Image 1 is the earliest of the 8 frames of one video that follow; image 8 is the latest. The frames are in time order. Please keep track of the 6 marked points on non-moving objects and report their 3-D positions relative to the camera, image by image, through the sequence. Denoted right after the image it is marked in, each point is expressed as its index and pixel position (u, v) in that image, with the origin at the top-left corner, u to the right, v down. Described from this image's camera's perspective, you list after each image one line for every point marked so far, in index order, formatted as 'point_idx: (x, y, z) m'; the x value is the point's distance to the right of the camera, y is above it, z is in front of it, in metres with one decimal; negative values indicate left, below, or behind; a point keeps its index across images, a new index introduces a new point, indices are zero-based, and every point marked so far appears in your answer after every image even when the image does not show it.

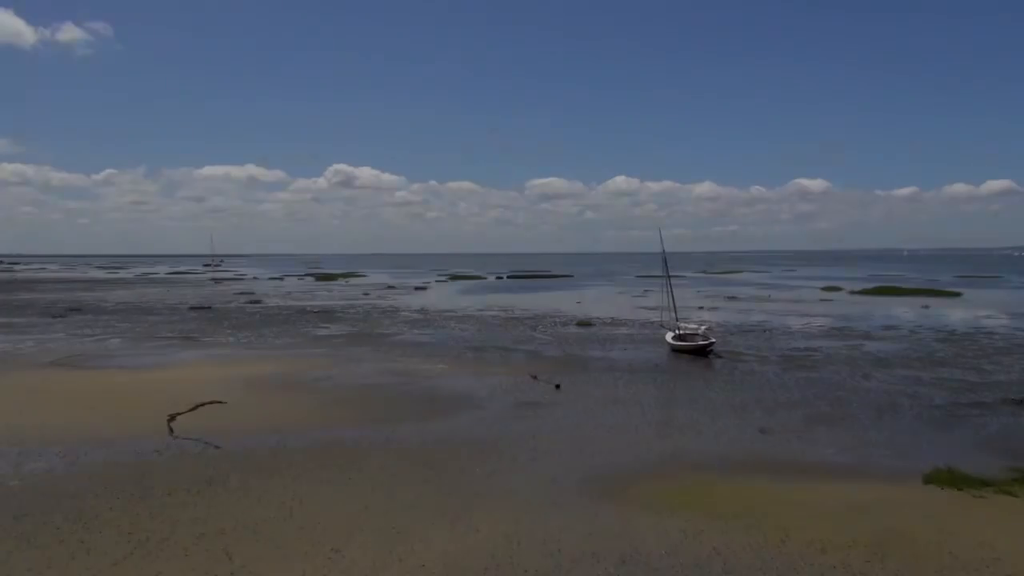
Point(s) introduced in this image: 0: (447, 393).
0: (-1.6, -2.5, +18.7) m
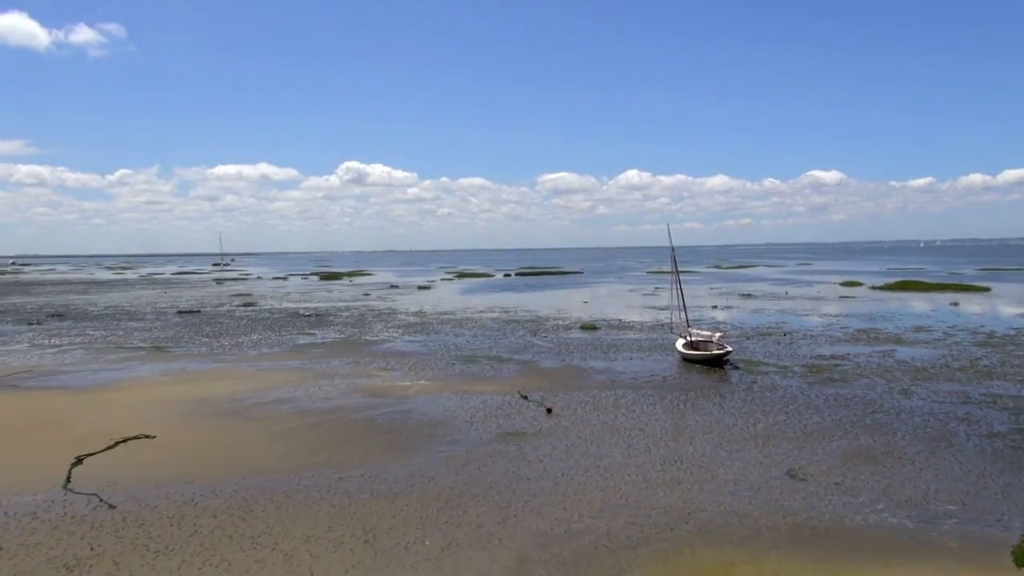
0: (-2.0, -2.7, +16.0) m
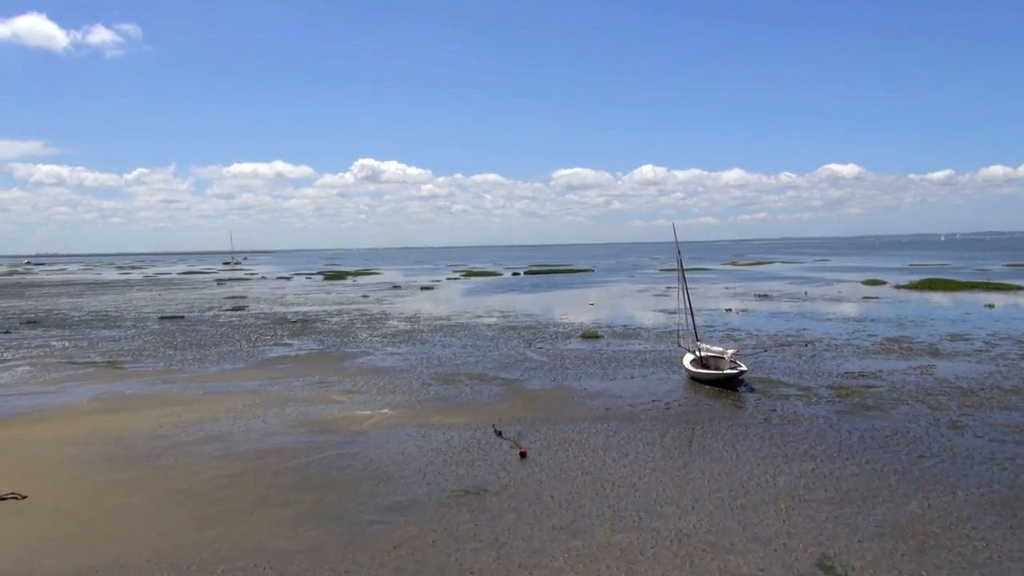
0: (-2.6, -3.1, +13.1) m
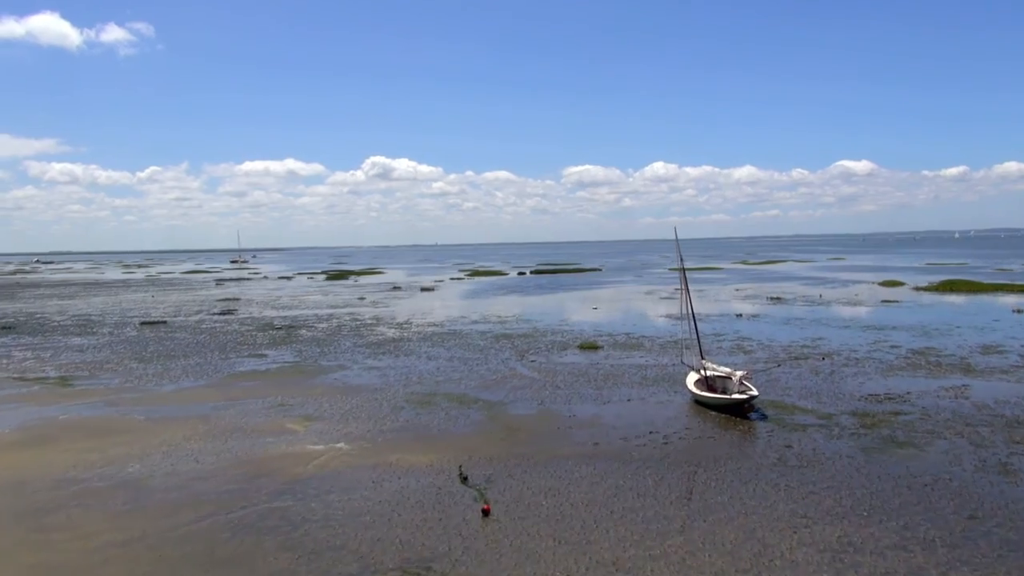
0: (-3.2, -3.4, +10.8) m
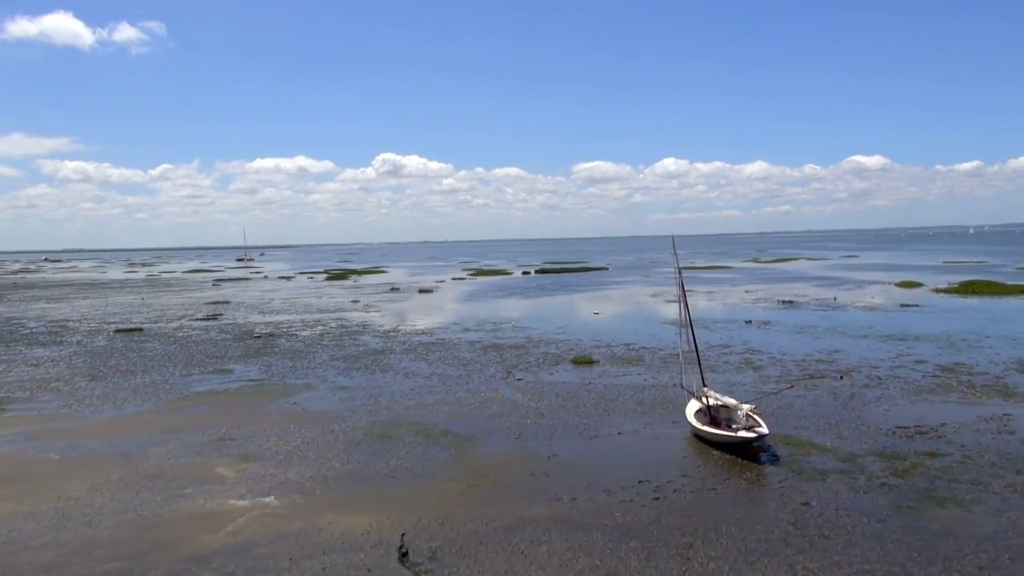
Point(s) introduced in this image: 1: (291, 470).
0: (-3.9, -3.9, +8.2) m
1: (-4.3, -3.6, +15.1) m
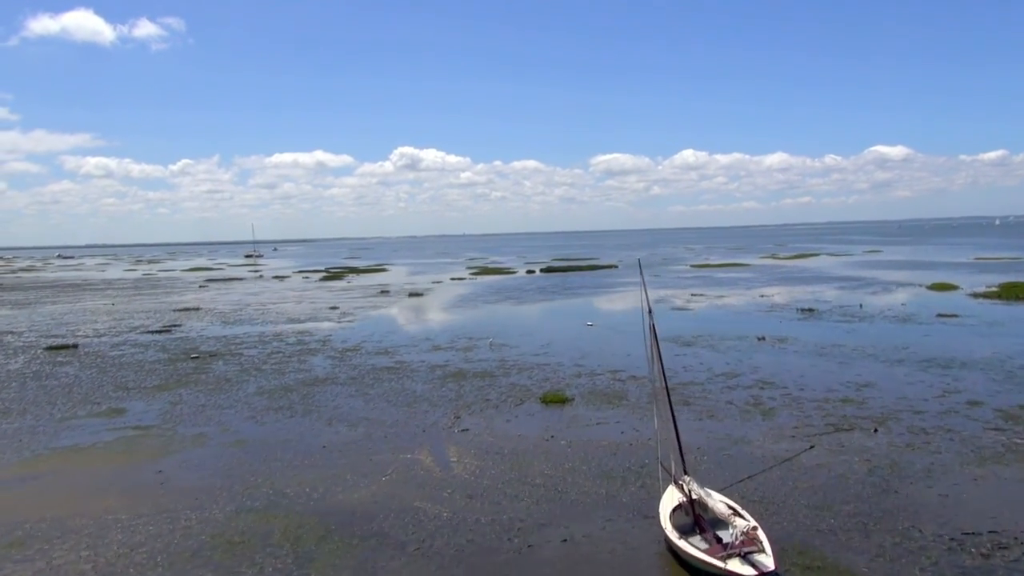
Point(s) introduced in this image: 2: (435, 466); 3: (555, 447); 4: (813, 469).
0: (-5.7, -4.7, +3.2) m
1: (-6.0, -4.4, +10.1) m
2: (-1.6, -3.9, +17.0) m
3: (+1.0, -3.7, +18.0) m
4: (+6.3, -3.7, +16.0) m
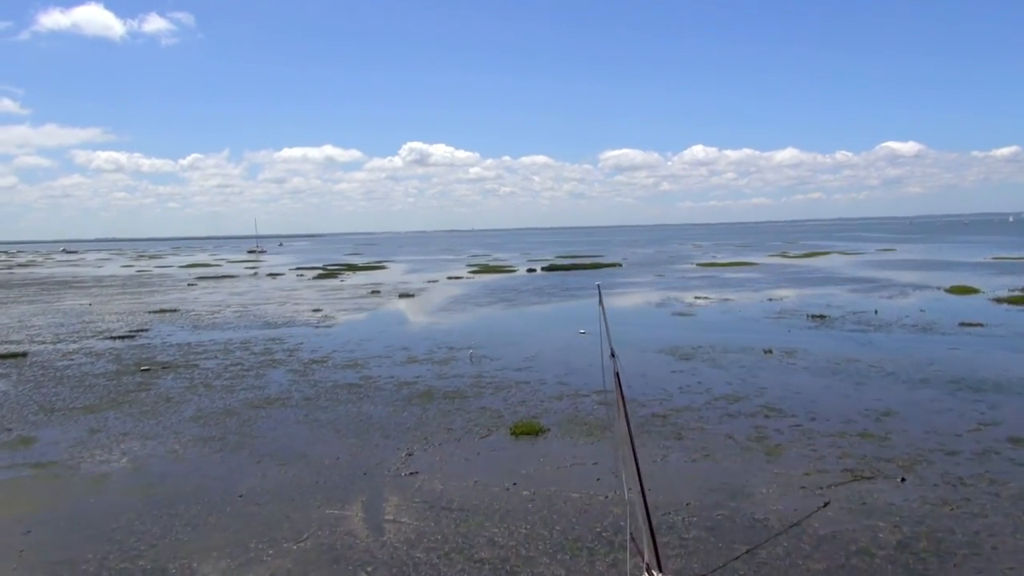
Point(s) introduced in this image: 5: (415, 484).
0: (-6.9, -5.2, +0.2) m
1: (-7.1, -4.8, +7.0) m
2: (-2.6, -4.3, +13.9) m
3: (0.0, -4.1, +14.9) m
4: (+5.3, -4.2, +12.8) m
5: (-2.0, -4.1, +16.2) m
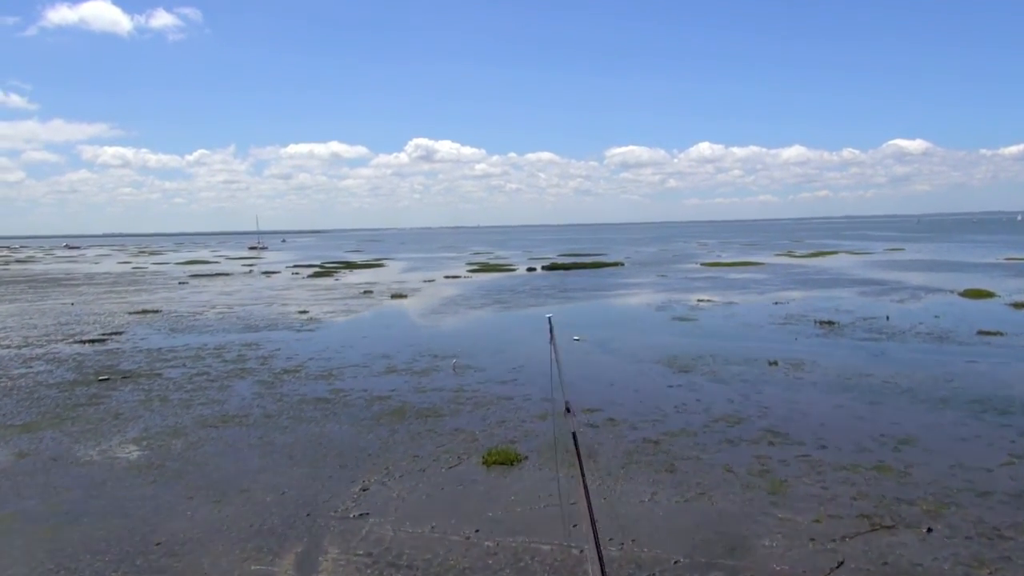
0: (-7.6, -5.5, -2.0) m
1: (-7.8, -5.1, +4.9) m
2: (-3.3, -4.5, +11.8) m
3: (-0.6, -4.4, +12.7) m
4: (+4.6, -4.5, +10.6) m
5: (-2.6, -4.4, +14.0) m
